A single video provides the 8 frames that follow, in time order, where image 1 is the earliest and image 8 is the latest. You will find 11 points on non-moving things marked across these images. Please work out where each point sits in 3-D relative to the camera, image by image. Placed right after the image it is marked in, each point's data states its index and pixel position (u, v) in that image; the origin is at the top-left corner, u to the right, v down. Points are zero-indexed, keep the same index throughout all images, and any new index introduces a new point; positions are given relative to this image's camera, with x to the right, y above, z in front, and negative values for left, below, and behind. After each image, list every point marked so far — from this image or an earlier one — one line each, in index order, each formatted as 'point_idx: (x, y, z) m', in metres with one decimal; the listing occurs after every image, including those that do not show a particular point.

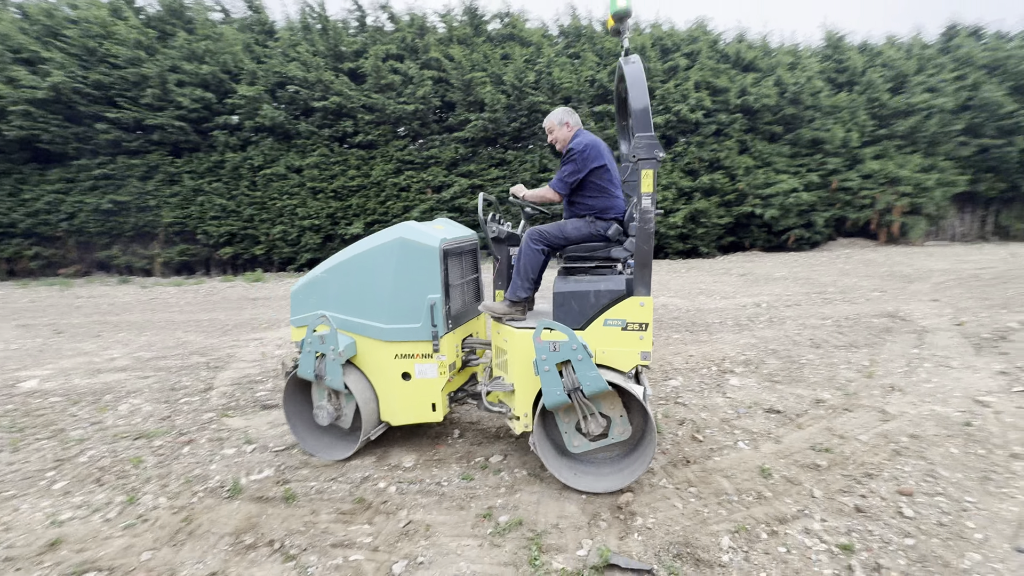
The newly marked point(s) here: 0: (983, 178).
0: (+15.2, +3.6, +14.7) m
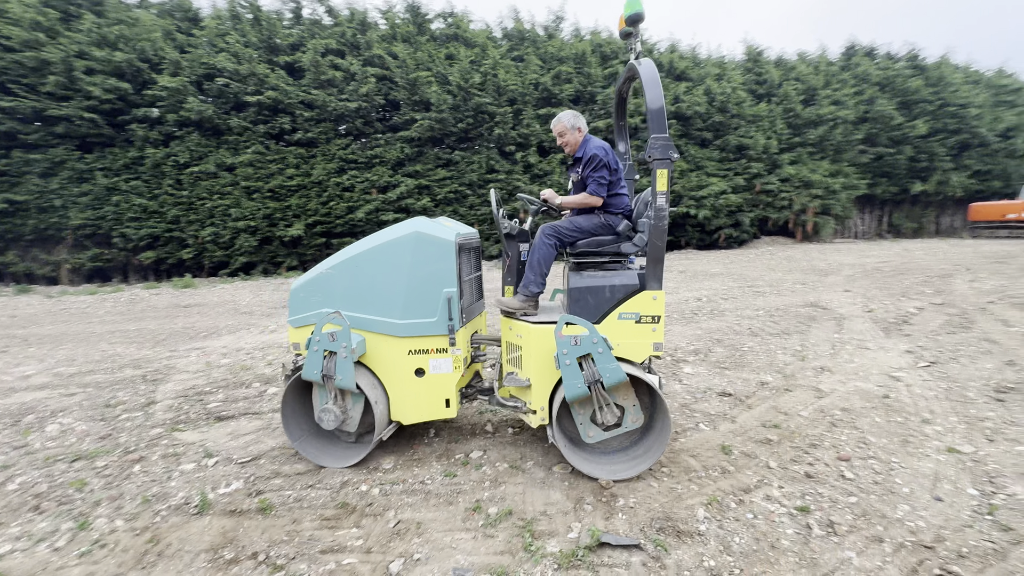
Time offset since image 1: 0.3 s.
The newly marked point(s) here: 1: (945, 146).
0: (+13.4, +3.9, +16.6) m
1: (+15.8, +5.2, +16.5) m
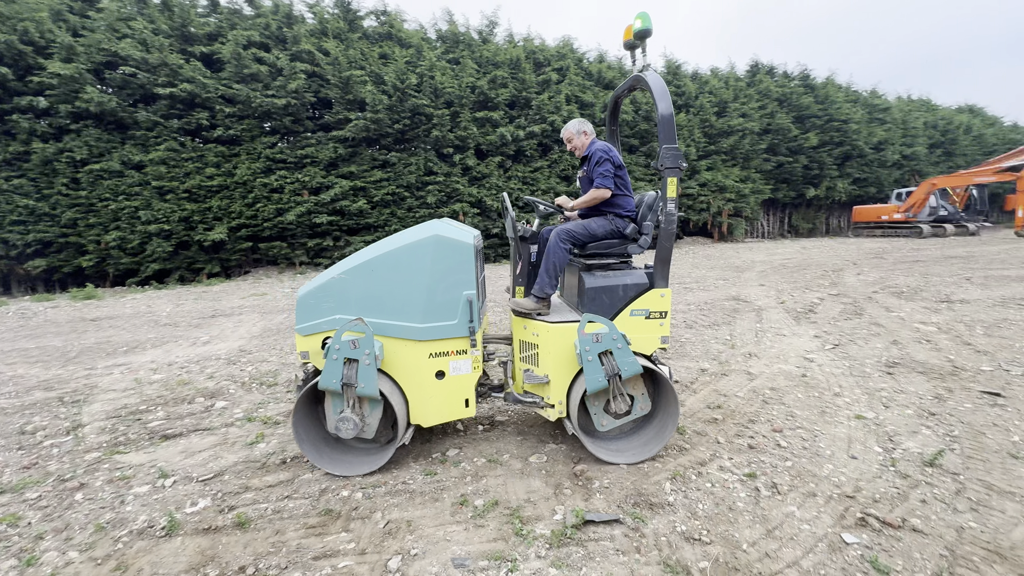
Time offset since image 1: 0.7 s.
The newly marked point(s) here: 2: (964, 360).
0: (+11.0, +4.1, +18.5) m
1: (+13.3, +5.5, +18.8) m
2: (+4.4, -0.7, +4.3) m
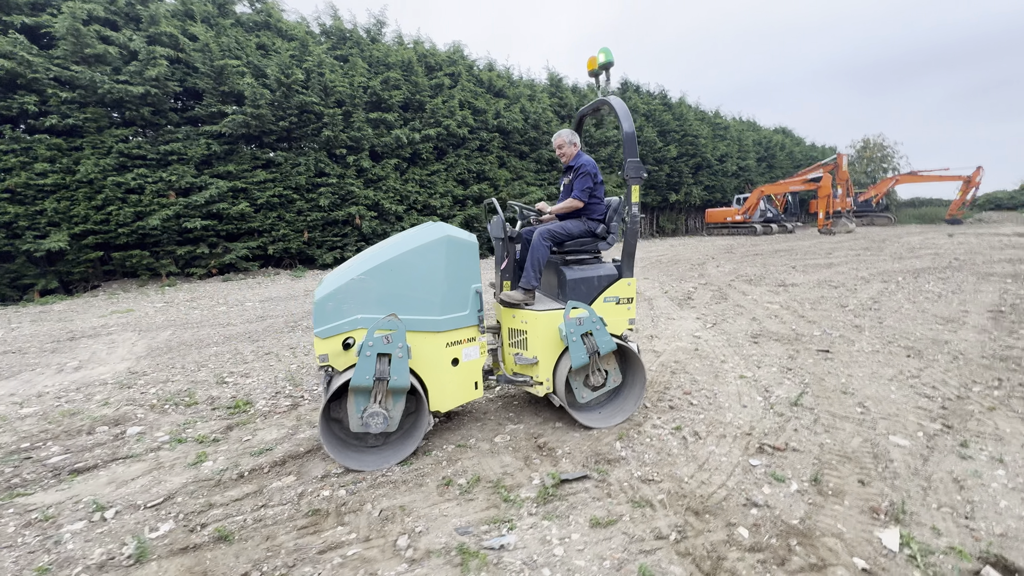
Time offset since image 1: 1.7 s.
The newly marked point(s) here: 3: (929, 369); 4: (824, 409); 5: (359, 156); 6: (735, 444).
0: (+6.4, +4.4, +20.9) m
1: (+8.5, +5.9, +21.8) m
2: (+3.6, -0.5, +5.6) m
3: (+3.8, -0.7, +4.1) m
4: (+2.3, -0.9, +3.3) m
5: (-4.5, +3.9, +13.0) m
6: (+1.4, -1.0, +2.9) m
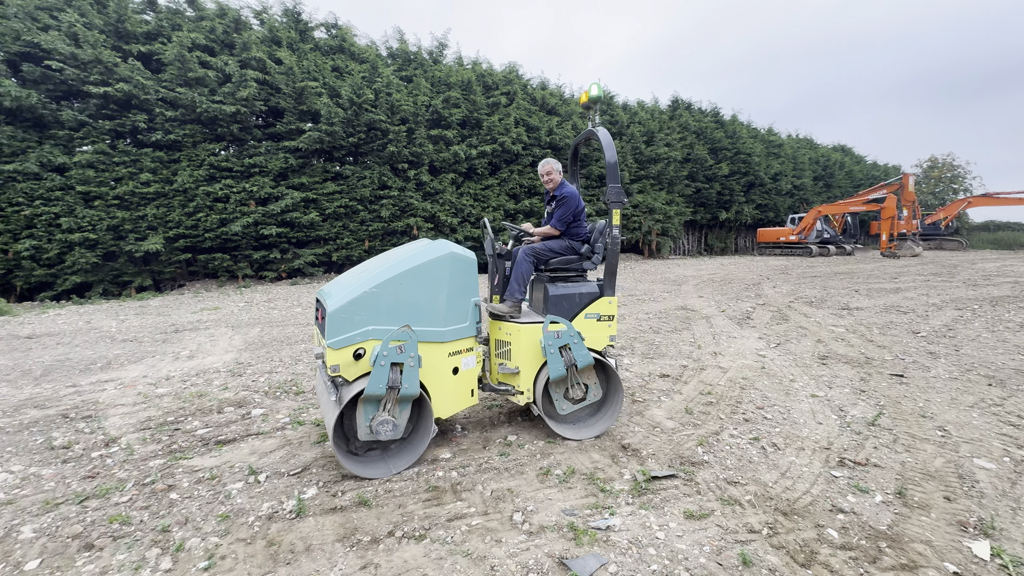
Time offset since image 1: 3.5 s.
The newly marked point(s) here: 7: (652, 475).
0: (+8.6, +3.5, +20.7) m
1: (+10.9, +5.0, +21.4) m
2: (+4.5, -0.8, +5.5) m
3: (+4.5, -1.0, +4.0) m
4: (+3.0, -1.1, +3.4) m
5: (-2.9, +3.6, +13.8) m
6: (+2.0, -1.1, +3.0) m
7: (+0.9, -1.1, +2.7) m
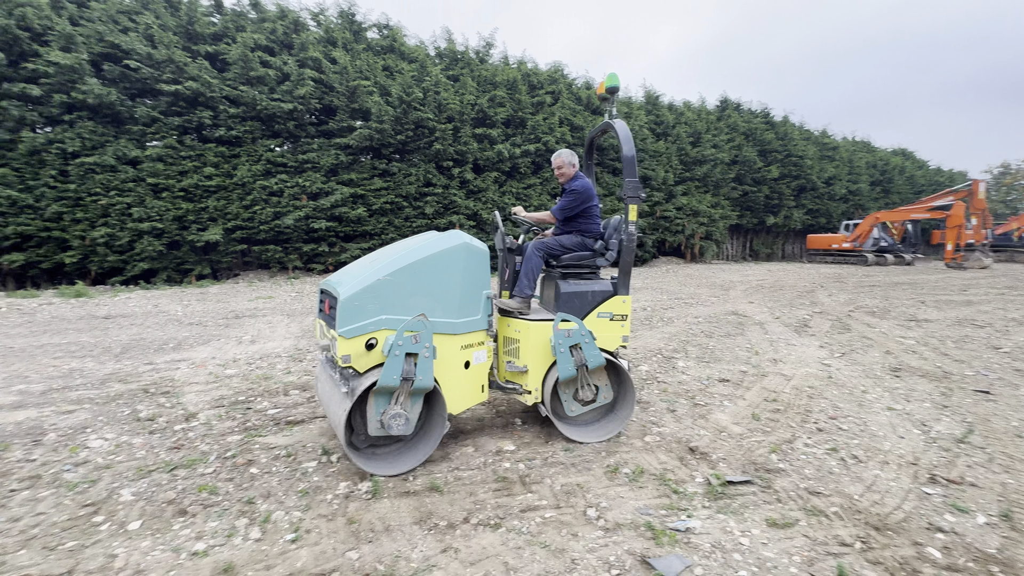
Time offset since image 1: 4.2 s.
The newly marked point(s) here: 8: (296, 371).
0: (+10.5, +3.2, +20.0) m
1: (+12.8, +4.6, +20.6) m
2: (+5.1, -0.9, +5.2) m
3: (+5.0, -1.1, +3.6) m
4: (+3.4, -1.1, +3.1) m
5: (-1.5, +3.7, +13.9) m
6: (+2.5, -1.2, +2.8) m
7: (+1.3, -1.1, +2.6) m
8: (-2.3, -0.9, +4.8) m
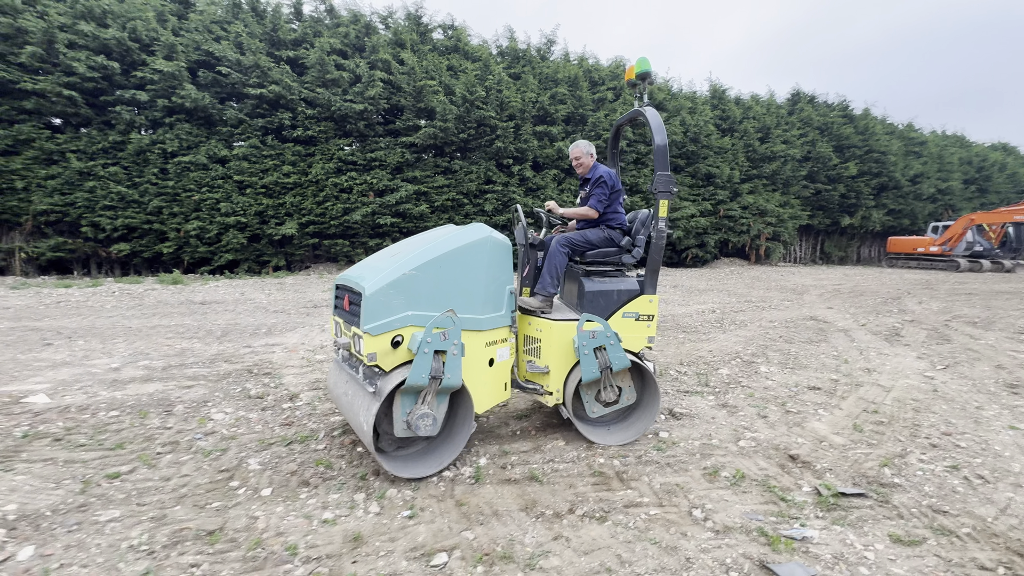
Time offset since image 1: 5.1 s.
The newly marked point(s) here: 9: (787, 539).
0: (+12.9, +3.1, +18.8) m
1: (+15.4, +4.3, +19.1) m
2: (+5.9, -1.0, +4.7) m
3: (+5.6, -1.2, +3.1) m
4: (+4.0, -1.2, +2.8) m
5: (+0.4, +3.8, +14.0) m
6: (+3.0, -1.2, +2.6) m
7: (+1.8, -1.1, +2.5) m
8: (-1.5, -0.8, +5.0) m
9: (+1.3, -1.2, +2.1) m
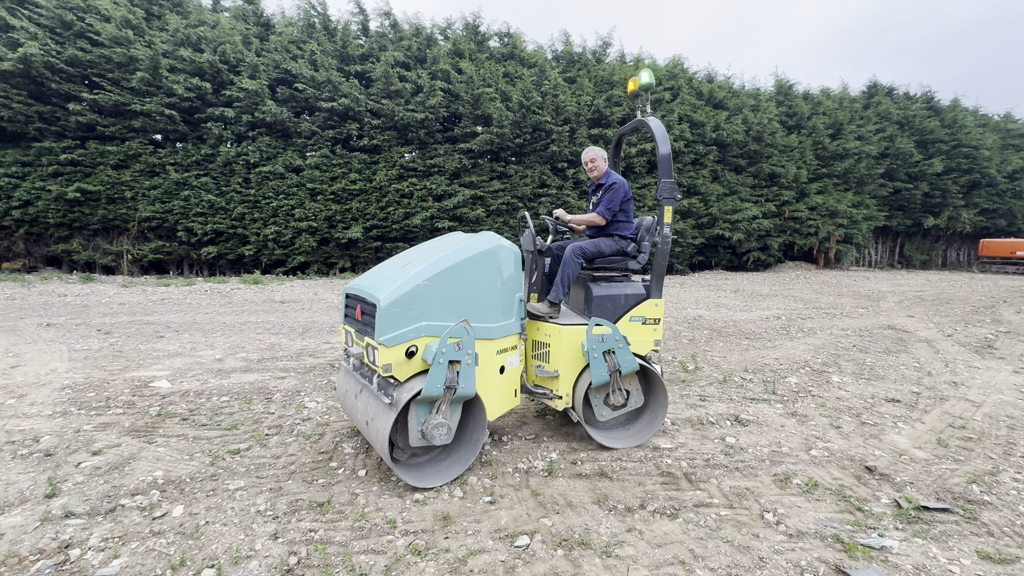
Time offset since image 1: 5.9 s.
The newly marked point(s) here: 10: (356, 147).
0: (+15.1, +2.8, +17.5) m
1: (+17.6, +4.1, +17.5) m
2: (+6.5, -1.1, +4.1) m
3: (+6.1, -1.3, +2.7) m
4: (+4.4, -1.3, +2.5) m
5: (+2.1, +3.7, +14.0) m
6: (+3.4, -1.3, +2.4) m
7: (+2.2, -1.2, +2.5) m
8: (-0.8, -0.8, +5.3) m
9: (+1.7, -1.2, +2.1) m
10: (-4.6, +4.2, +13.2) m
